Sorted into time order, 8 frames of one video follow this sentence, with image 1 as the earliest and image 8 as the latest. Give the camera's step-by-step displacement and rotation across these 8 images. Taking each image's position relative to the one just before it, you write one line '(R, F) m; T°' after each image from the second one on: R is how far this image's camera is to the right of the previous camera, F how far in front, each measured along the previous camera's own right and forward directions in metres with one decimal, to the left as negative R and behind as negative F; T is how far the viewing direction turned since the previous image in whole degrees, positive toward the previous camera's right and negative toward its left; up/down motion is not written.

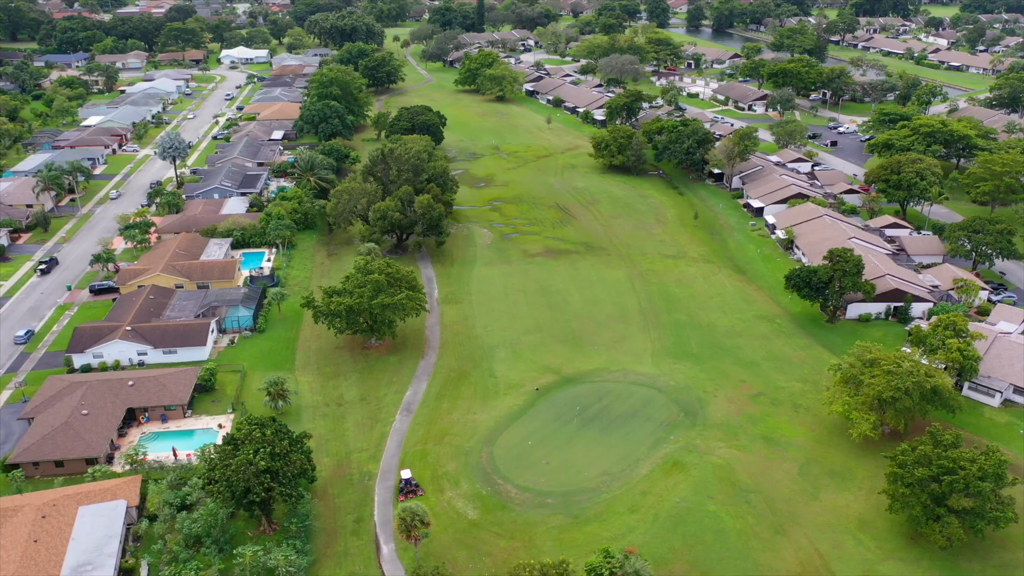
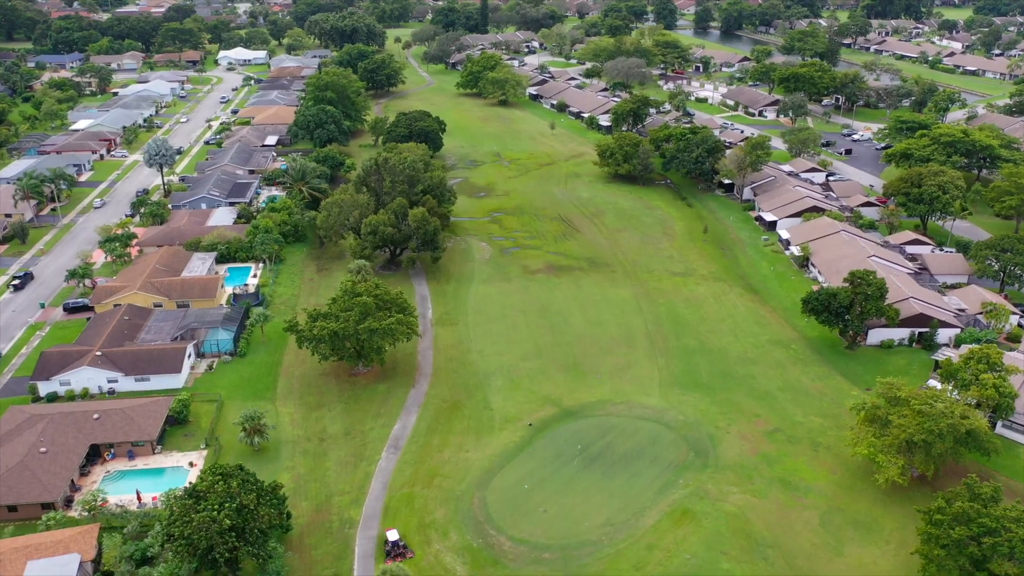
(+0.4, +2.9) m; 0°
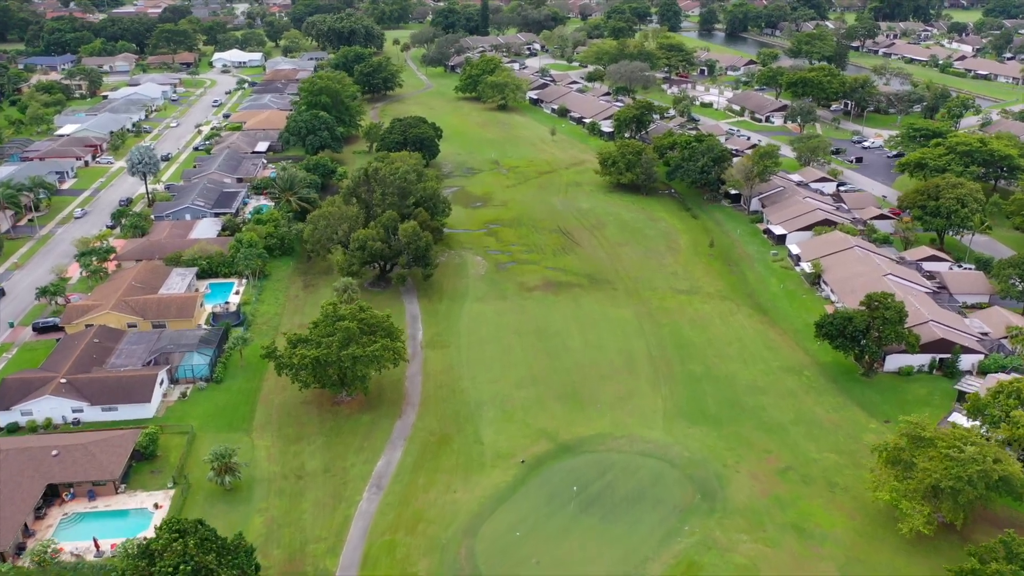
(+0.4, +2.6) m; 0°
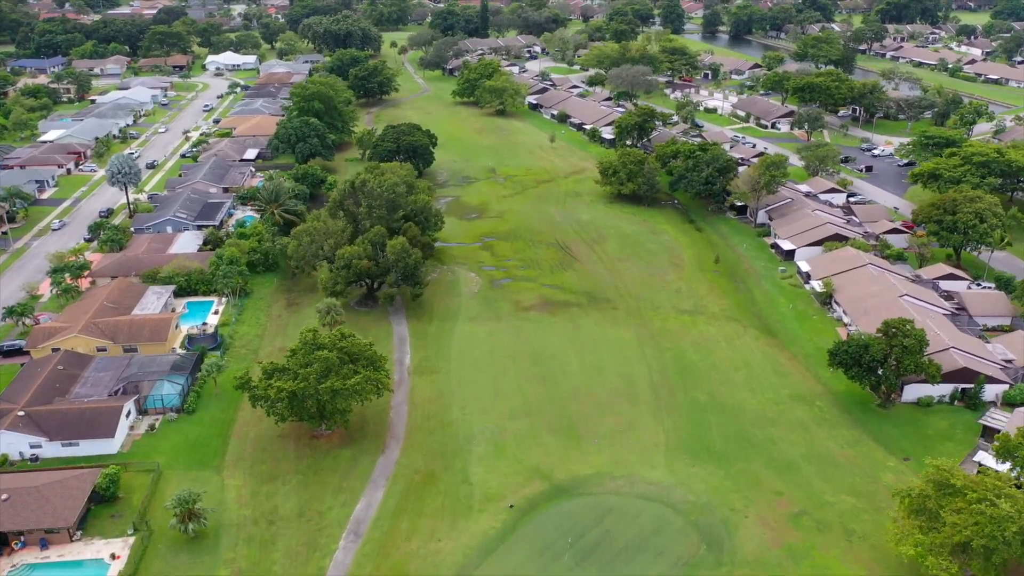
(+0.5, +2.6) m; 0°
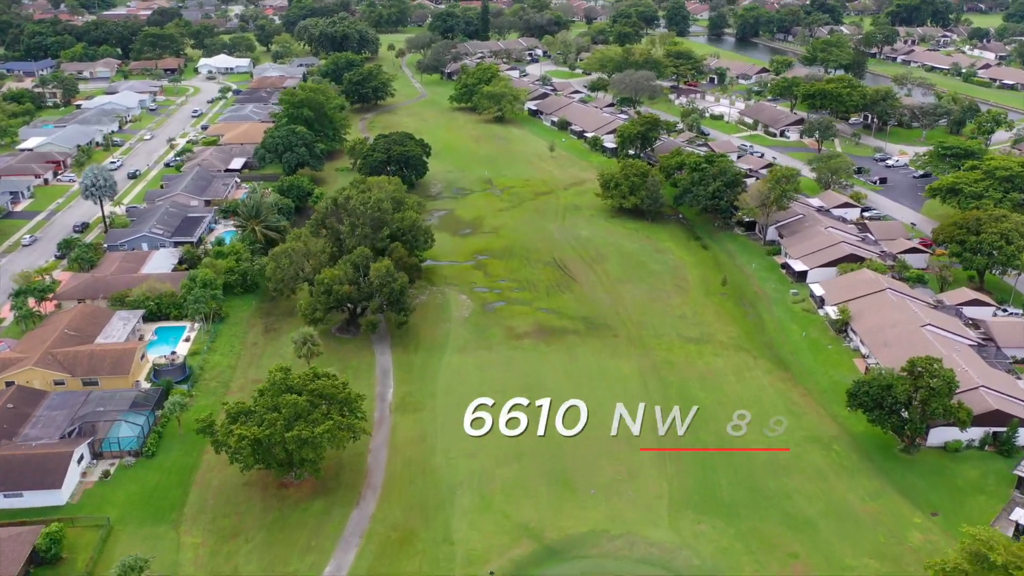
(+0.6, +3.2) m; 0°
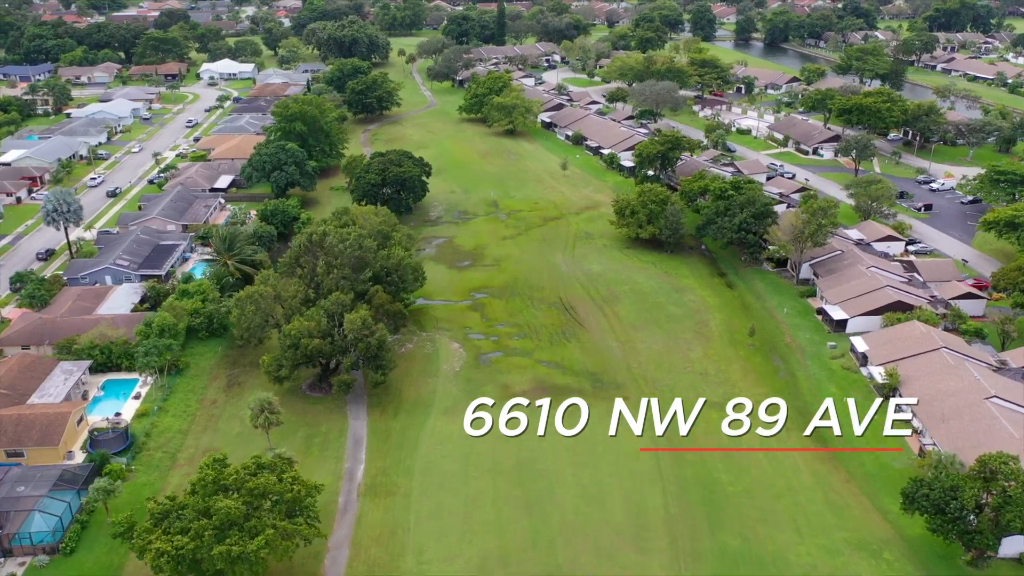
(+1.2, +5.7) m; -1°
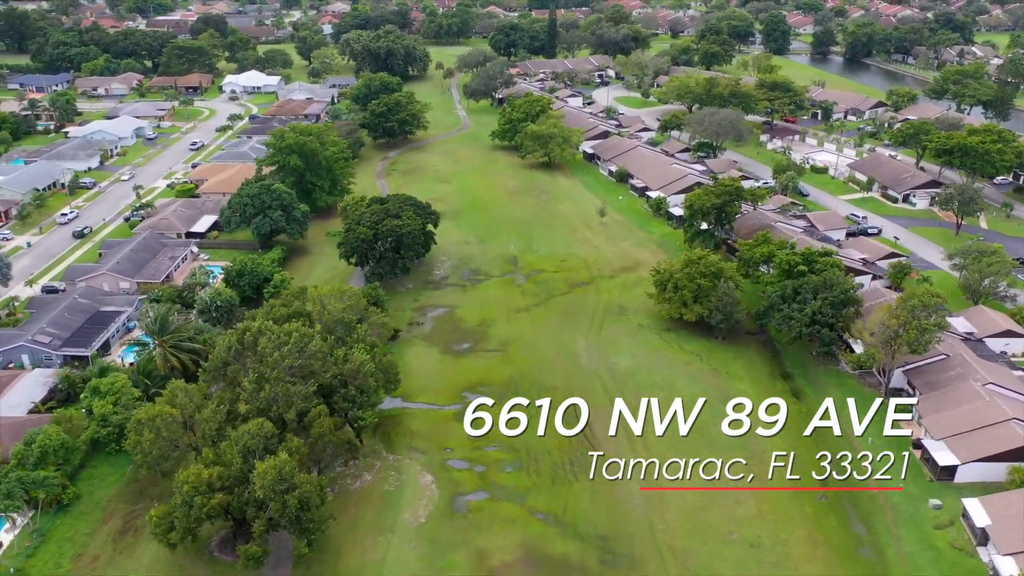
(+2.6, +10.5) m; -4°
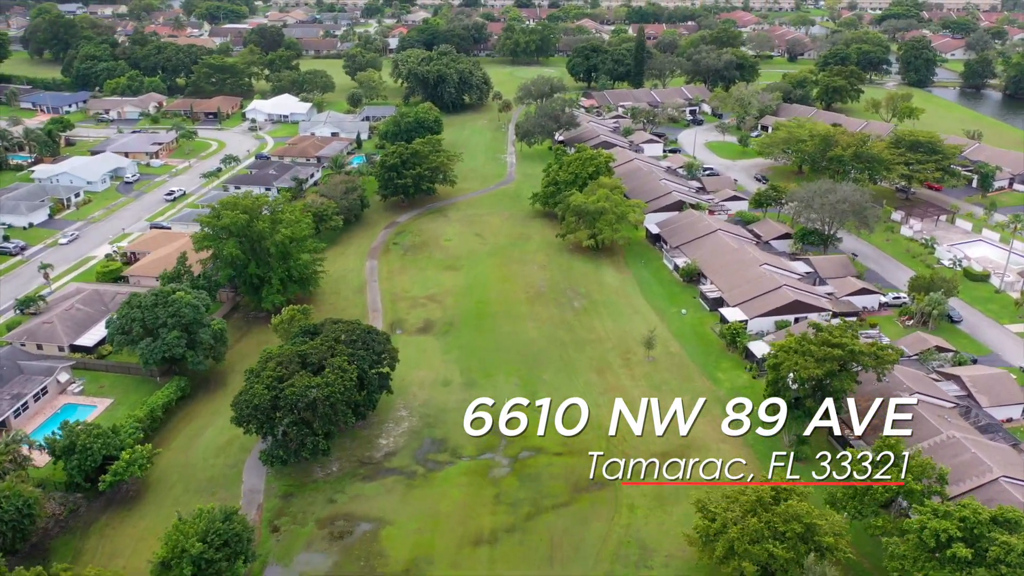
(+4.8, +17.7) m; -7°
